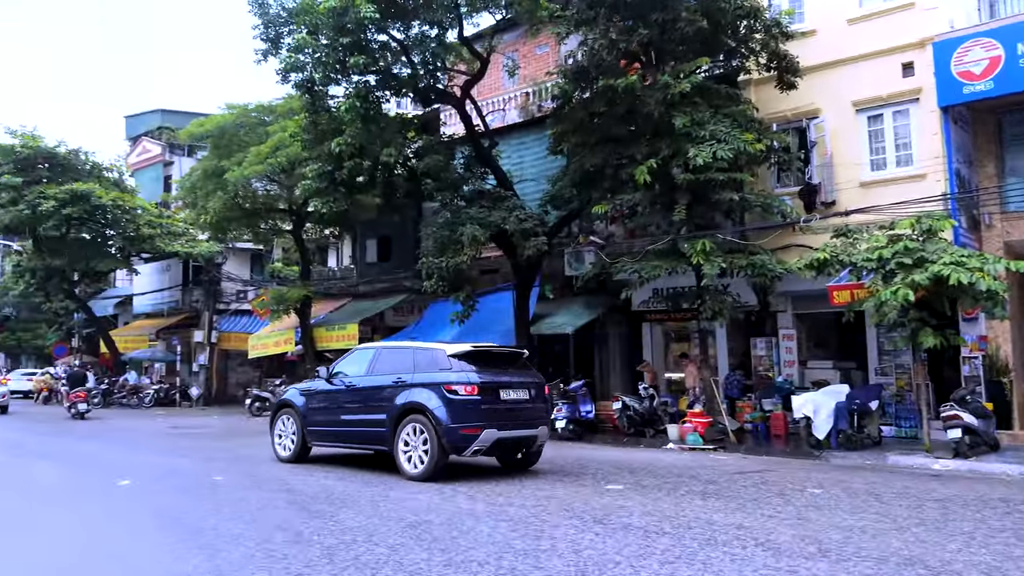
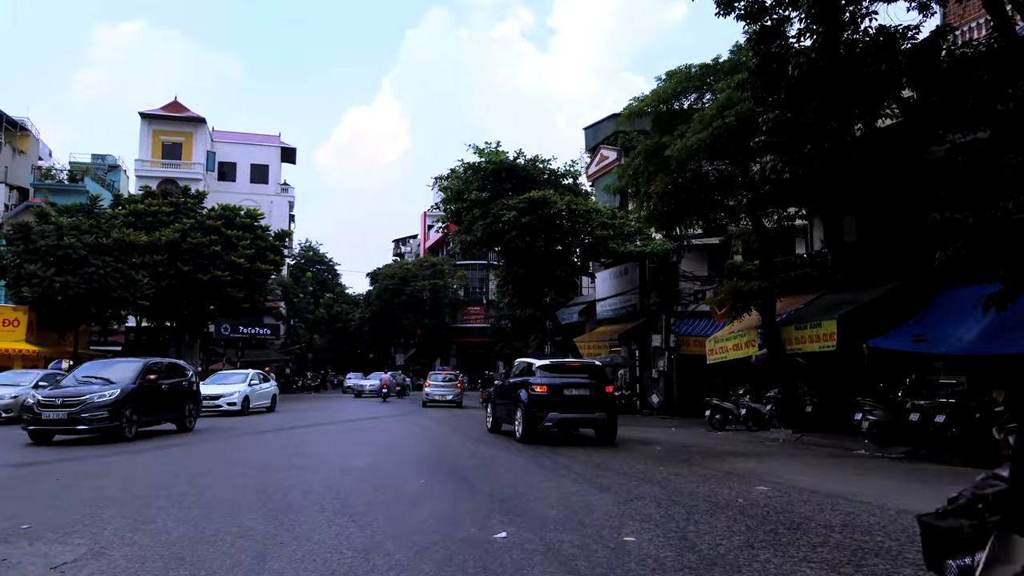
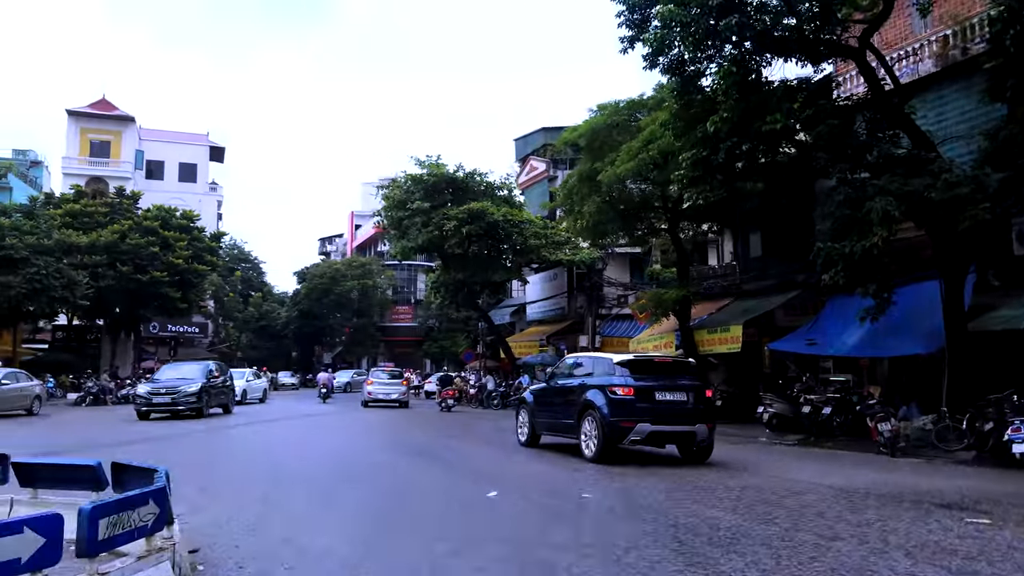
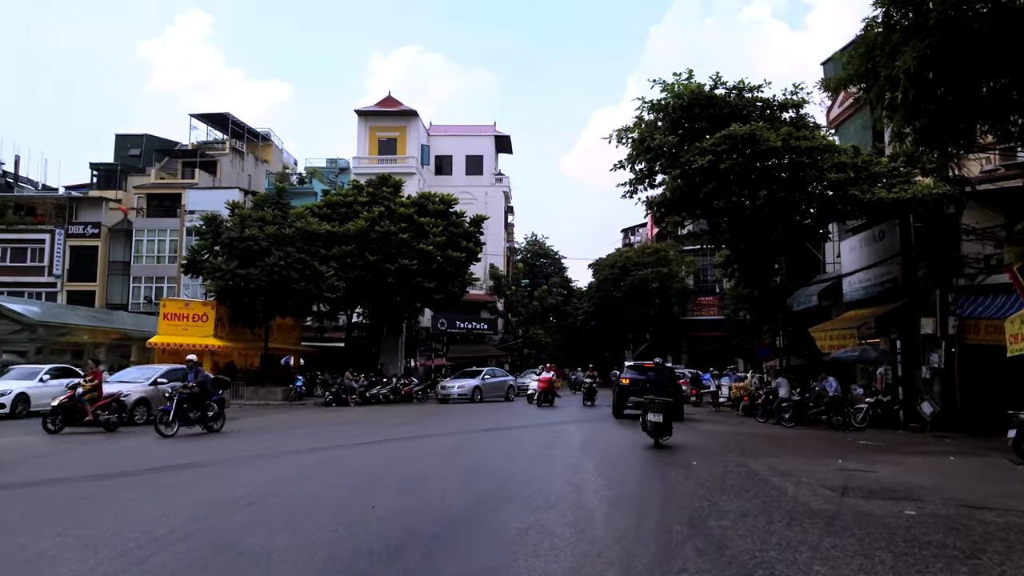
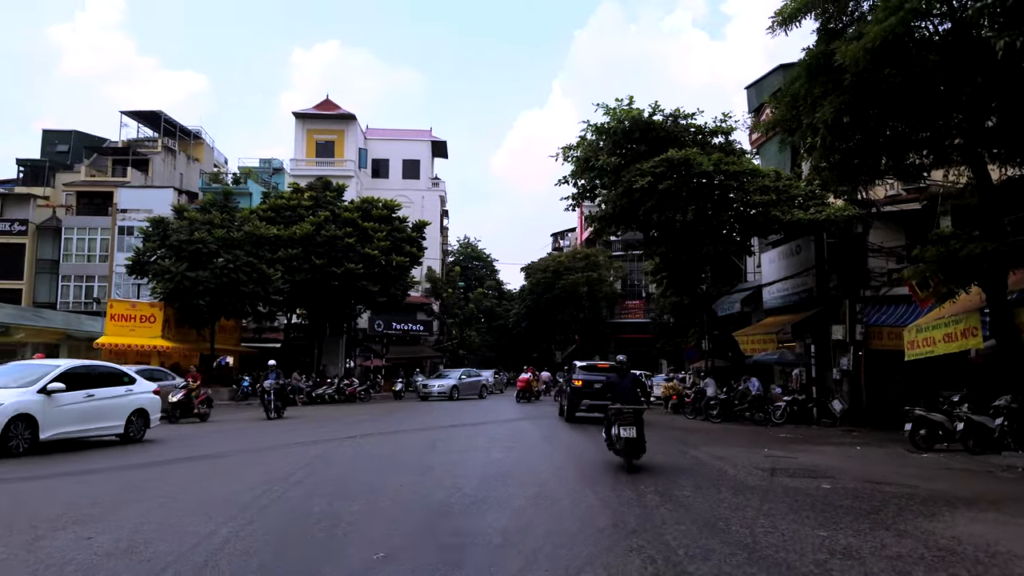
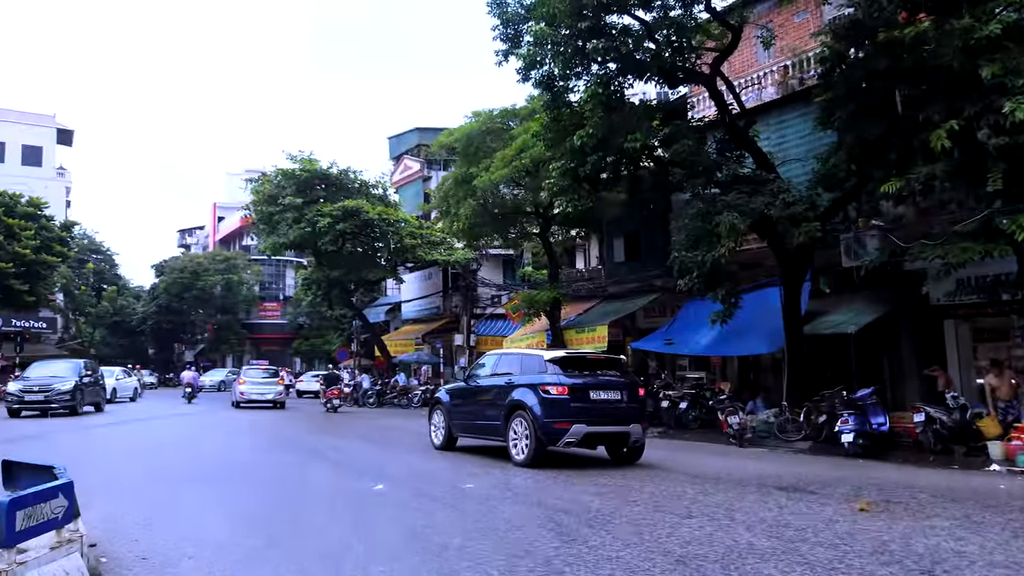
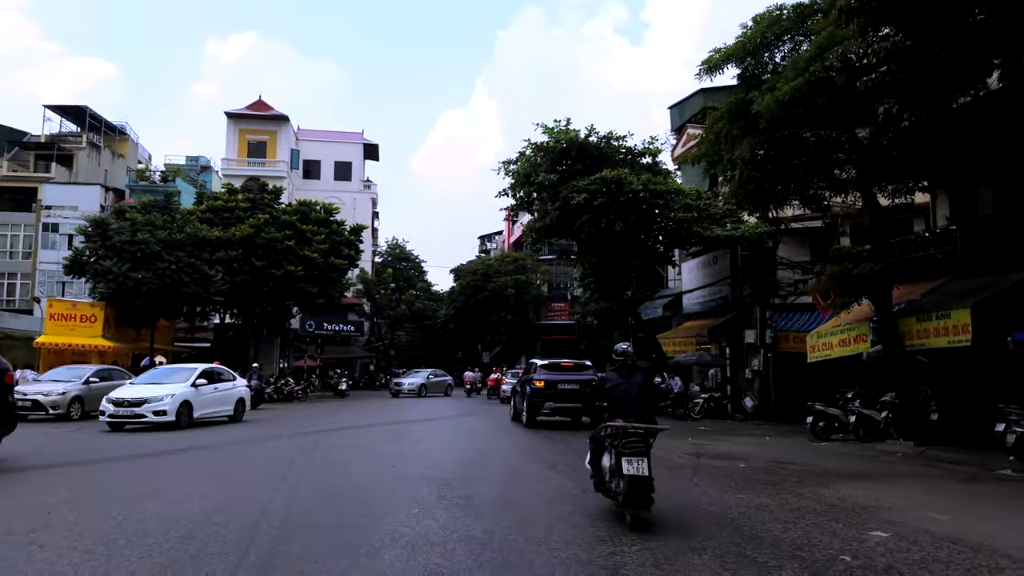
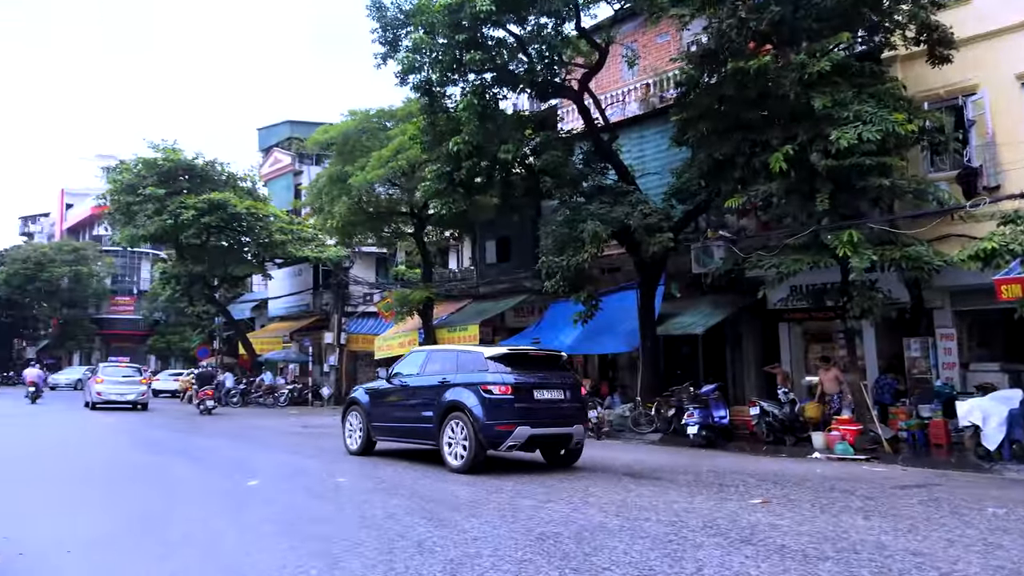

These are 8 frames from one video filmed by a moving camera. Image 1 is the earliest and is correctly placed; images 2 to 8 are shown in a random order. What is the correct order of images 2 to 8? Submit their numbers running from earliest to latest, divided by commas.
8, 6, 3, 2, 7, 5, 4
